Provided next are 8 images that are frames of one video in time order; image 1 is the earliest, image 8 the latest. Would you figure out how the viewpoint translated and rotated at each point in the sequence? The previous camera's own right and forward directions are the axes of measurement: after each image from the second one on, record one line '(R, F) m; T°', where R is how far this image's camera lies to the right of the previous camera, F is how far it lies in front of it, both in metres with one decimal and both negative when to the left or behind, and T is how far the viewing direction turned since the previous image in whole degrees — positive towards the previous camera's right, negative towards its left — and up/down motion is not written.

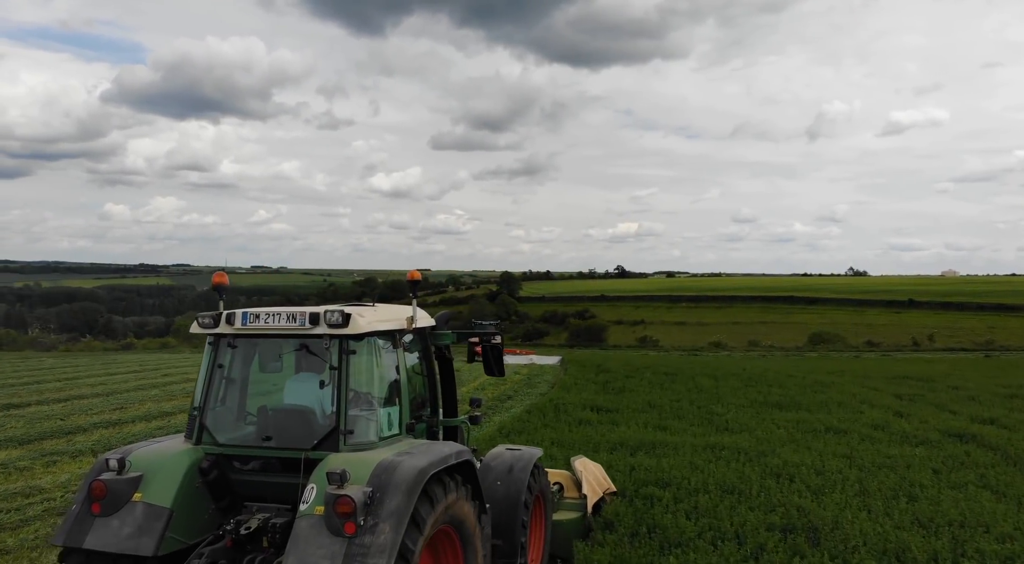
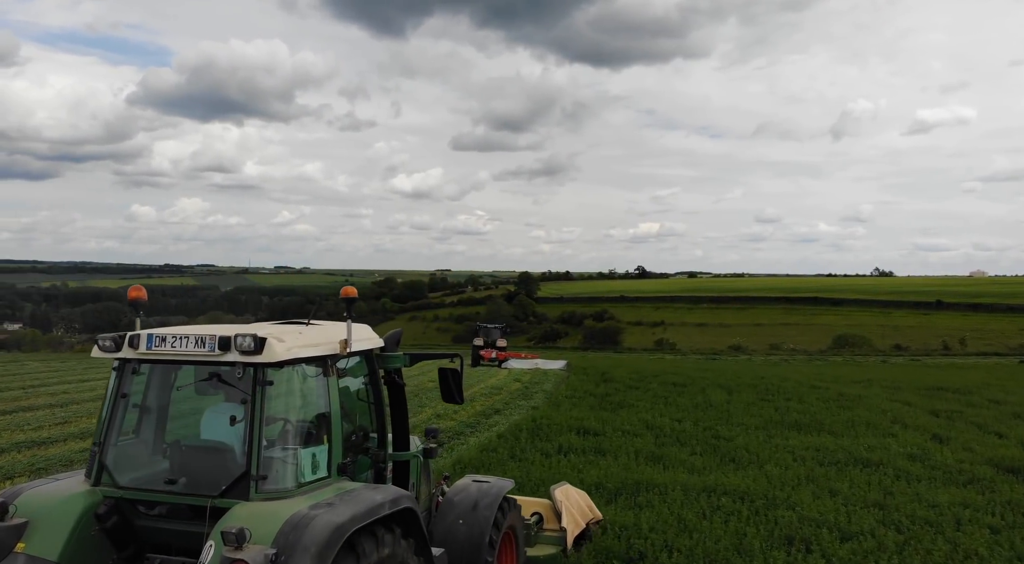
(-0.4, -1.3) m; -2°
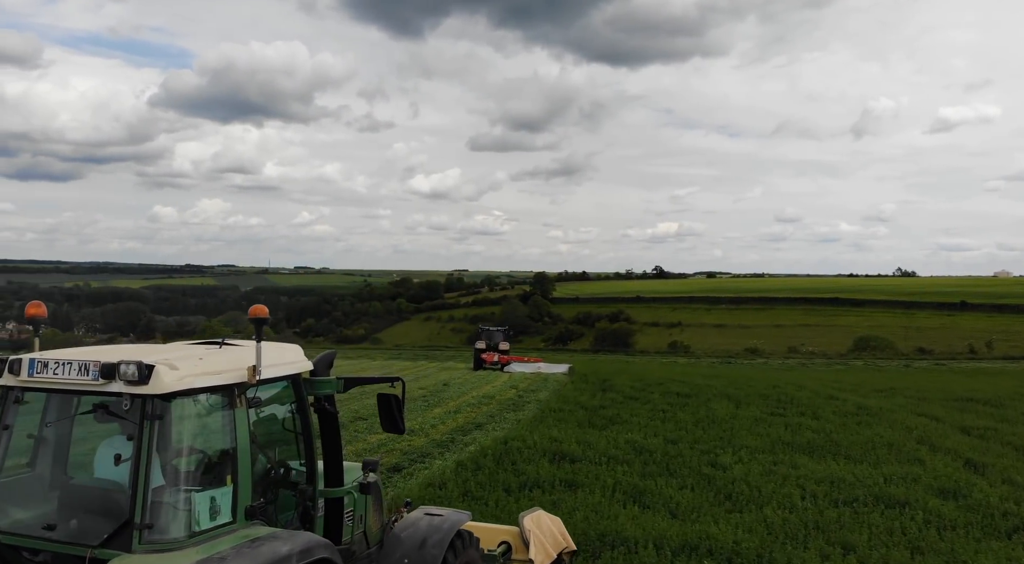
(+0.1, +0.2) m; -1°
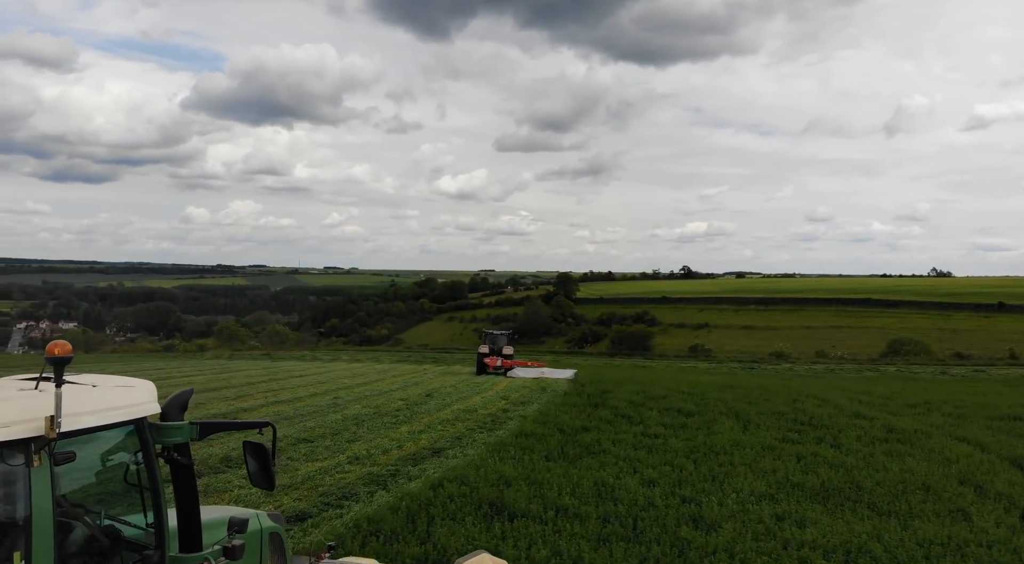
(0.0, +0.5) m; -2°
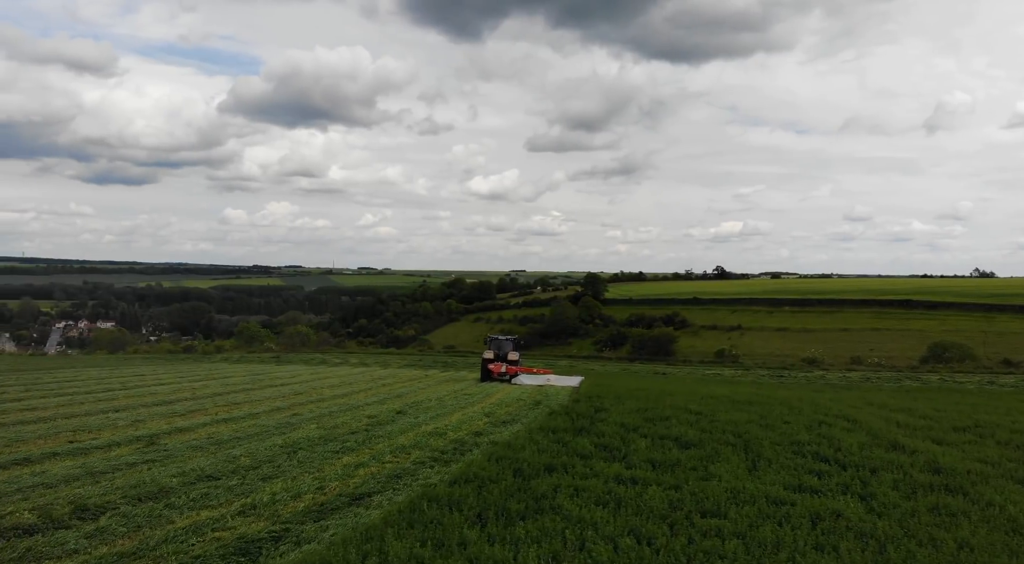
(0.0, +0.6) m; -2°
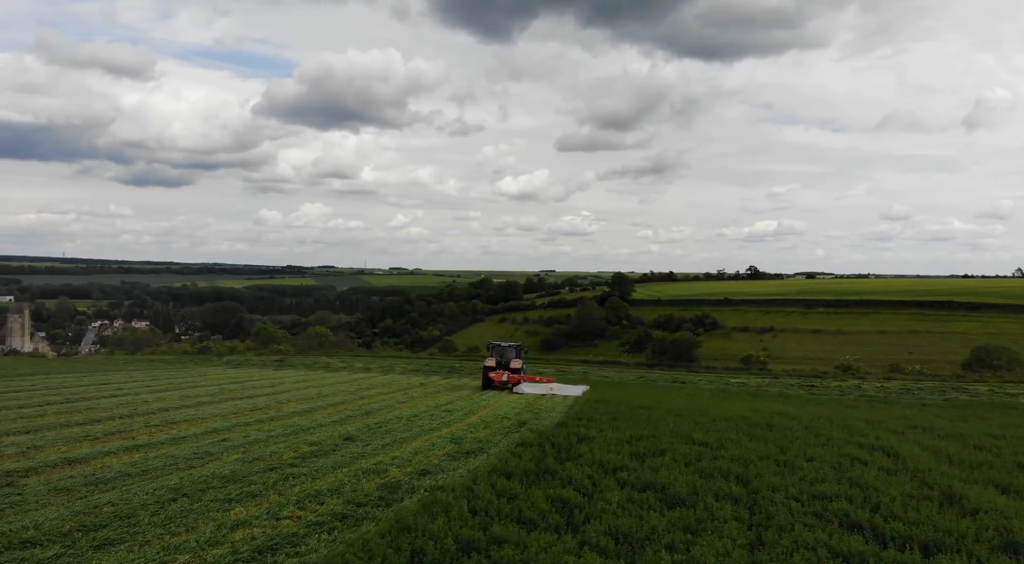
(0.0, +0.4) m; -2°
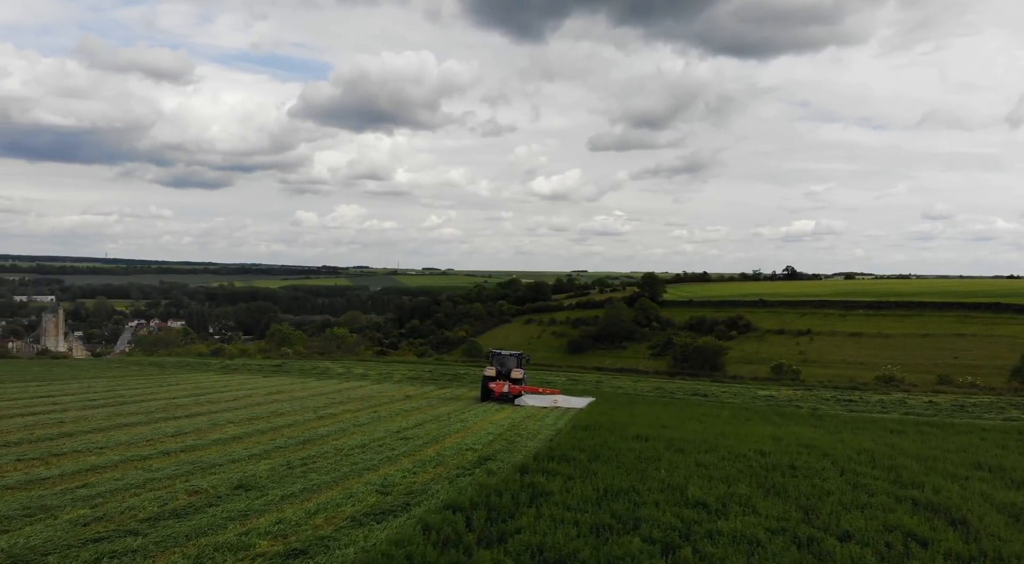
(-0.1, +0.1) m; -2°
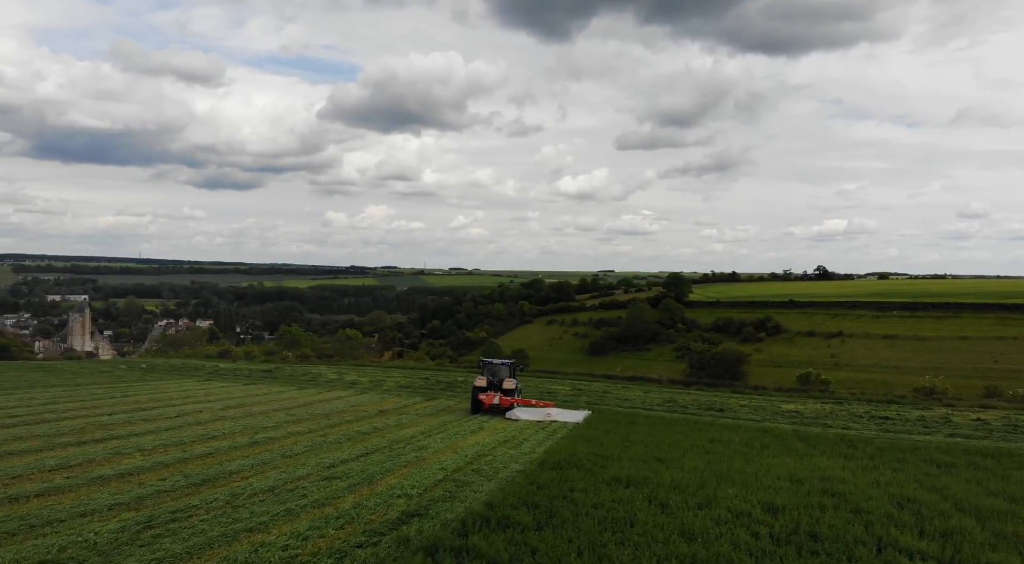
(-0.1, +0.1) m; -2°
